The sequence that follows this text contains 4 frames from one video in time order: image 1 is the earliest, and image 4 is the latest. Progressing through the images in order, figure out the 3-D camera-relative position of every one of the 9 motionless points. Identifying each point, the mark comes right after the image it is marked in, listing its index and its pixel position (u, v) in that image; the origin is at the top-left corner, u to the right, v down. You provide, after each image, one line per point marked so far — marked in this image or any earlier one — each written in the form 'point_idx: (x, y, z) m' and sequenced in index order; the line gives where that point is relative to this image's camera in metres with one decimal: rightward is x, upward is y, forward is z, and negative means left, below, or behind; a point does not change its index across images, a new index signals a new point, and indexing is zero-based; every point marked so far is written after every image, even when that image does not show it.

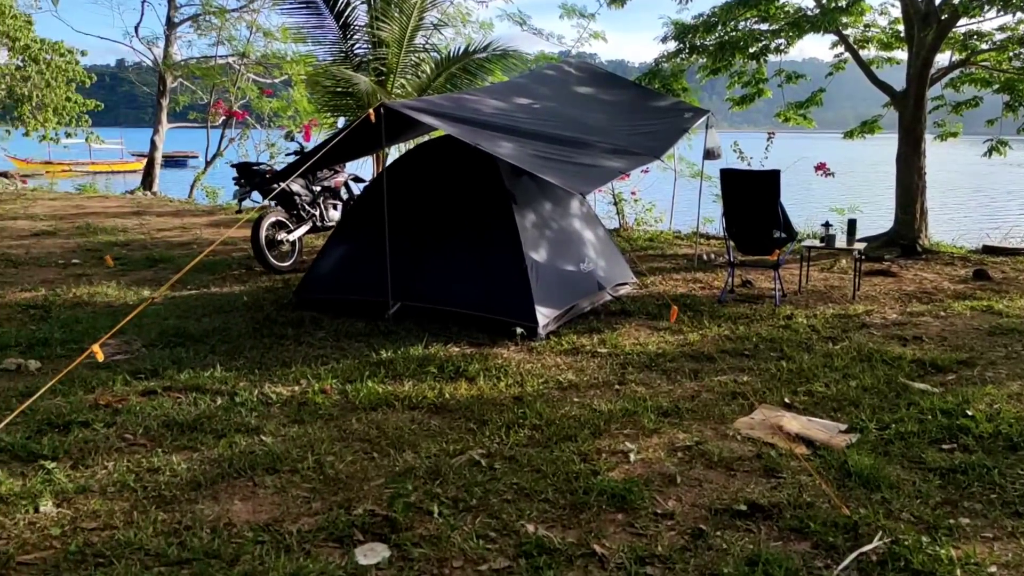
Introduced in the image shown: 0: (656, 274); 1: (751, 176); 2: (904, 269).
0: (+1.4, +0.1, +7.1) m
1: (+1.8, +0.9, +5.6) m
2: (+3.8, +0.2, +7.1) m
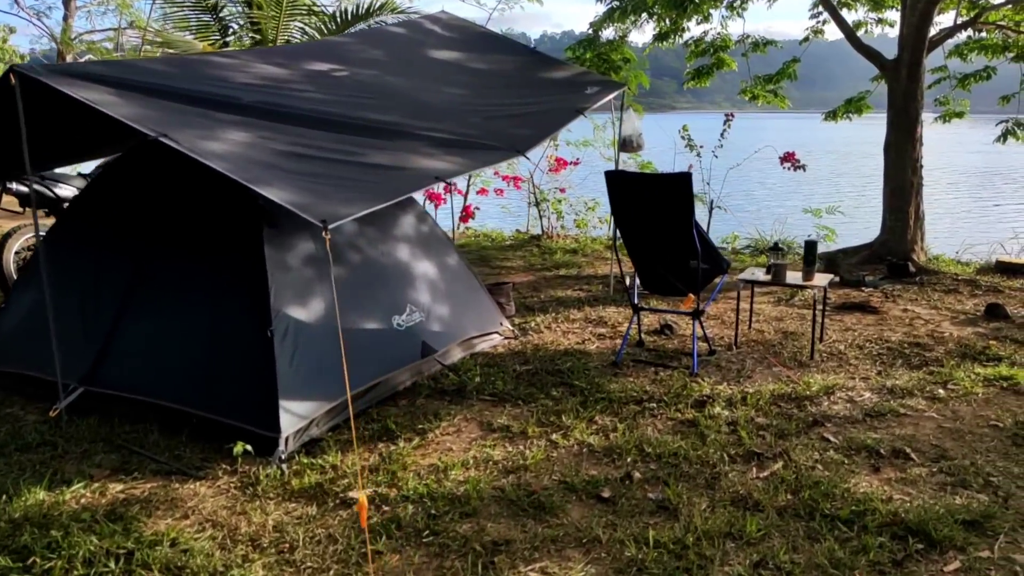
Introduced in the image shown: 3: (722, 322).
0: (+0.3, -0.2, +5.2) m
1: (+0.7, +0.5, +3.7) m
2: (+2.7, -0.1, +5.2) m
3: (+1.4, -0.2, +4.7) m
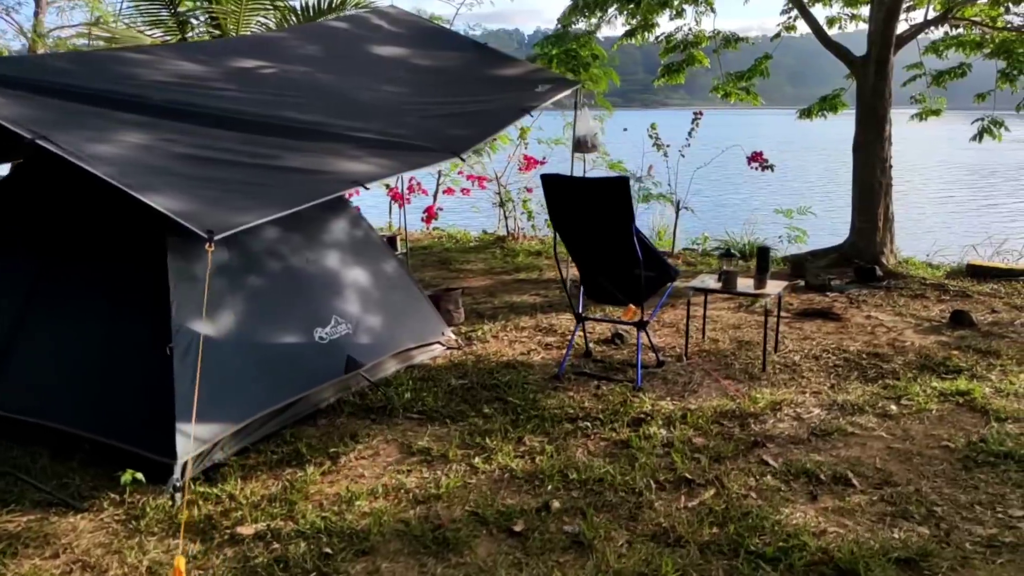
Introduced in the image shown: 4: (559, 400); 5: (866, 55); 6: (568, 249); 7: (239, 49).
0: (-0.1, -0.2, +5.0) m
1: (+0.4, +0.5, +3.5) m
2: (+2.3, -0.1, +5.0) m
3: (+1.0, -0.3, +4.6) m
4: (+0.2, -0.5, +3.5) m
5: (+2.9, +1.9, +6.0) m
6: (+0.3, +0.2, +3.8) m
7: (-1.5, +1.3, +4.1) m
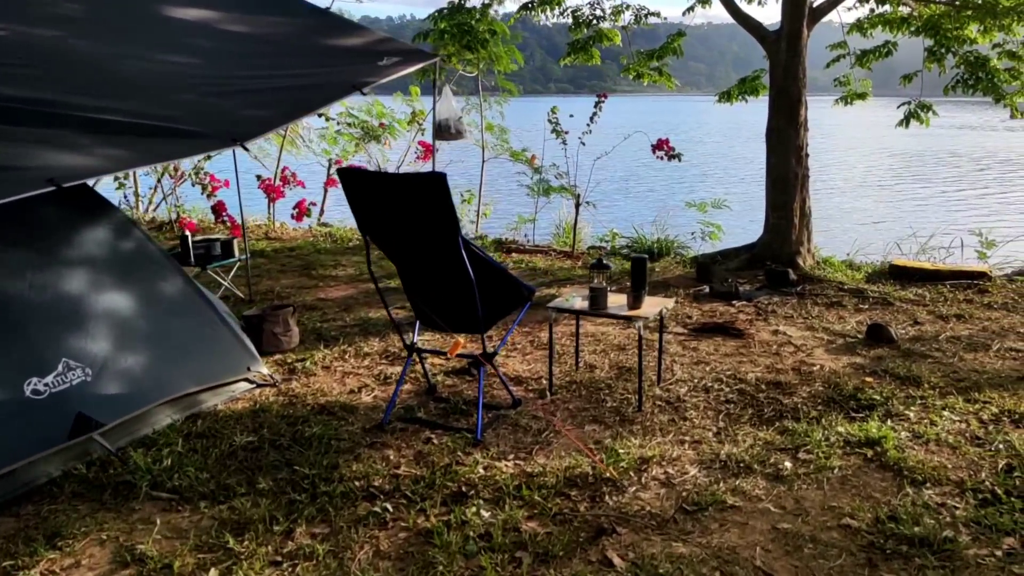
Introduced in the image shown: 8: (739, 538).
0: (-0.9, -0.3, +4.1) m
1: (-0.4, +0.4, +2.6) m
2: (+1.5, -0.2, +4.4) m
3: (+0.2, -0.3, +3.8) m
4: (-0.5, -0.6, +2.7) m
5: (+1.9, +1.9, +5.3) m
6: (-0.5, +0.1, +3.0) m
7: (-2.3, +1.2, +3.1) m
8: (+0.7, -0.8, +2.3) m
